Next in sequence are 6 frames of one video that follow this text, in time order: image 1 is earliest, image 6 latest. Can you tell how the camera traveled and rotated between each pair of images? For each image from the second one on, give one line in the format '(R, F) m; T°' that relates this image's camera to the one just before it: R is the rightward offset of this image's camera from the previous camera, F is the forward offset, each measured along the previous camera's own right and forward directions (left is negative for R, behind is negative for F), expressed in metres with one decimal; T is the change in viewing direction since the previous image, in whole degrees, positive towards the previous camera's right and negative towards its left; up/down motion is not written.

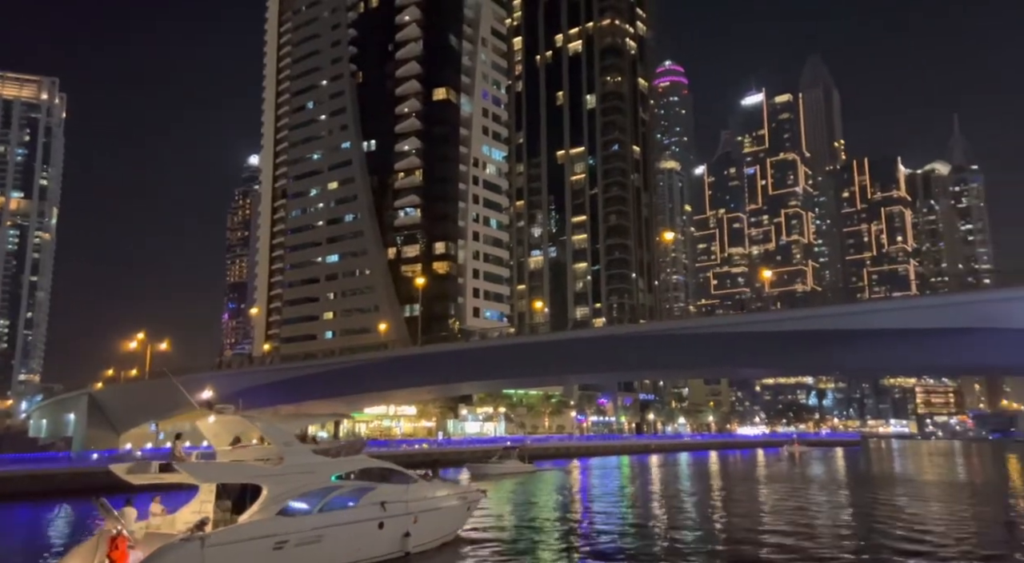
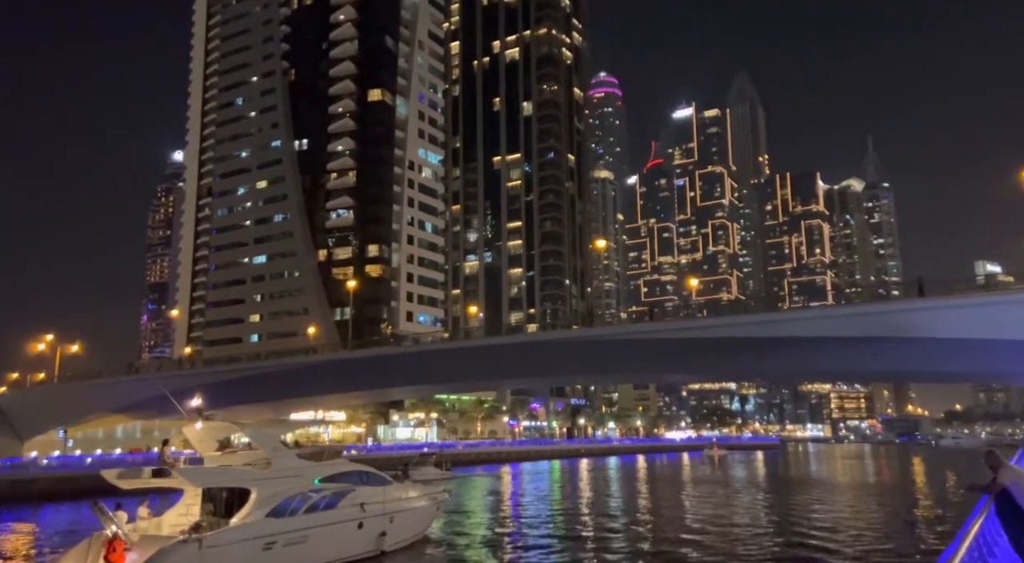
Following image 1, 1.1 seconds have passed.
(-0.1, 0.0) m; +5°
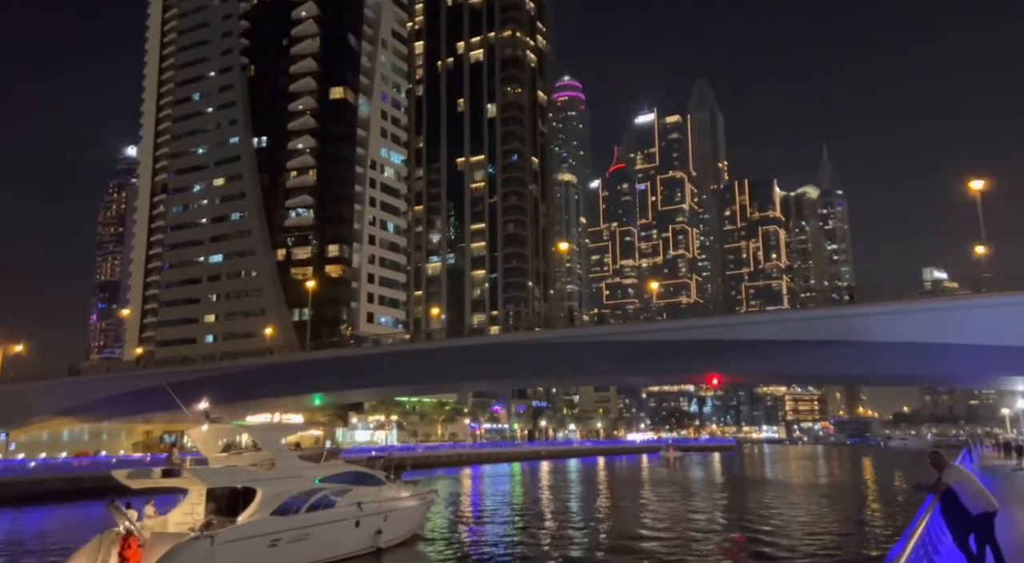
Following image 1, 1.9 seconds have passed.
(-0.1, +0.1) m; +3°
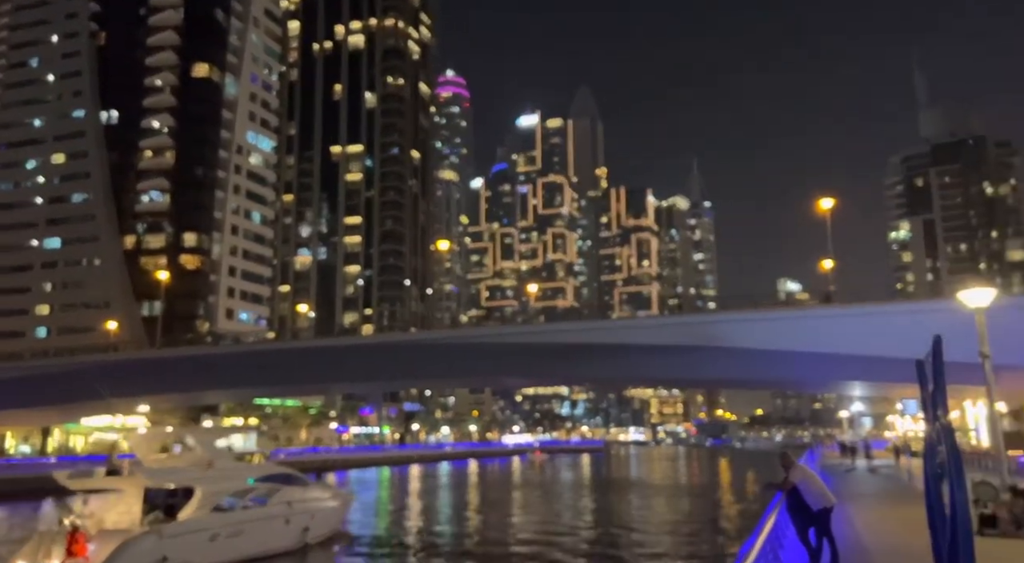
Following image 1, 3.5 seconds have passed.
(-0.2, +1.1) m; +10°
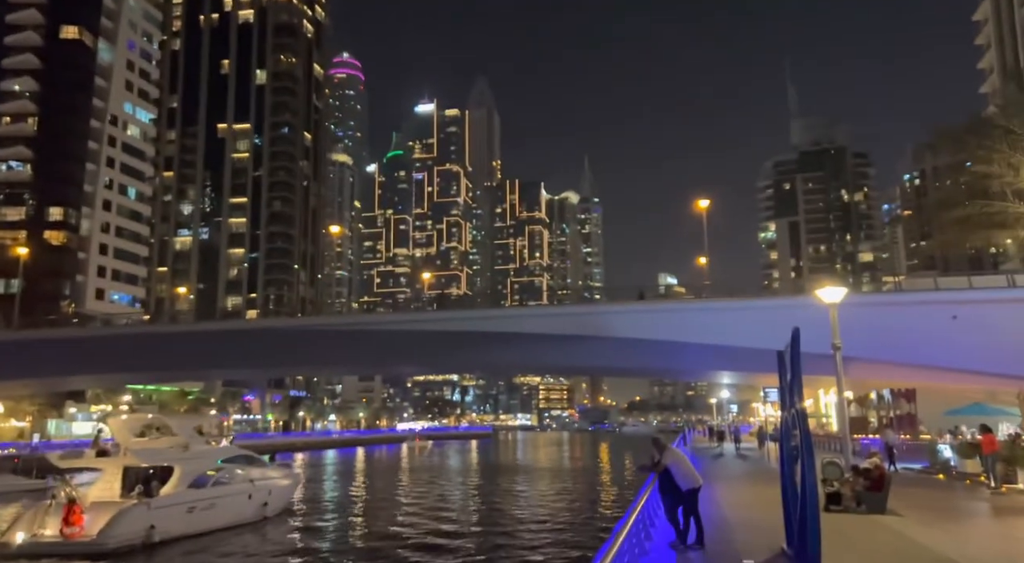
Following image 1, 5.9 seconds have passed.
(0.0, -0.6) m; +9°
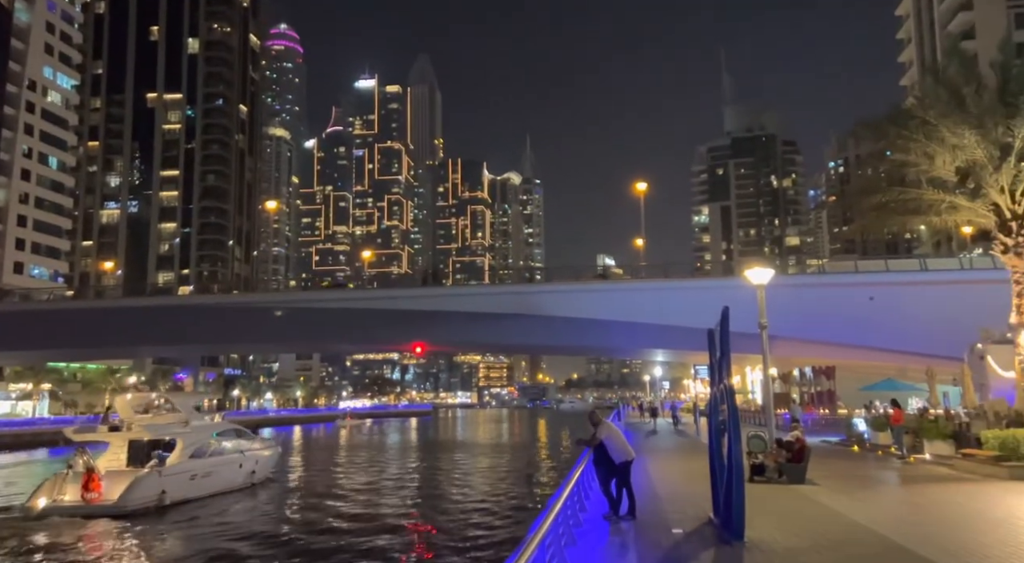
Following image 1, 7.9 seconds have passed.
(-0.1, -0.4) m; +5°
